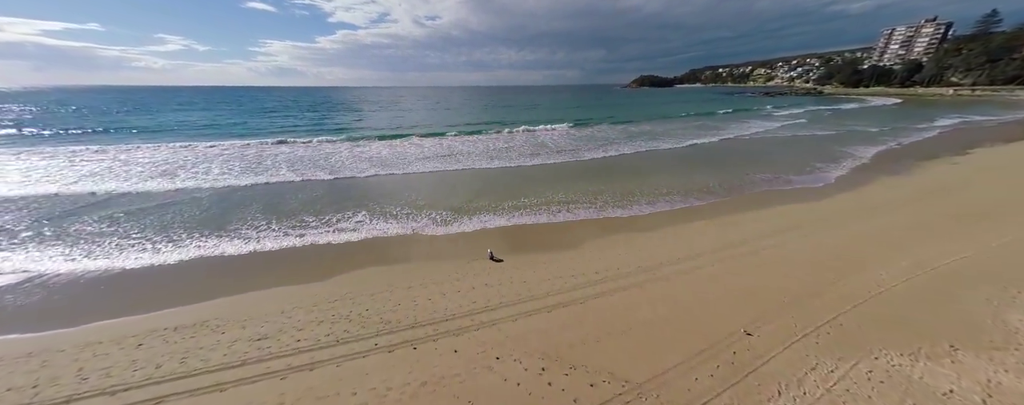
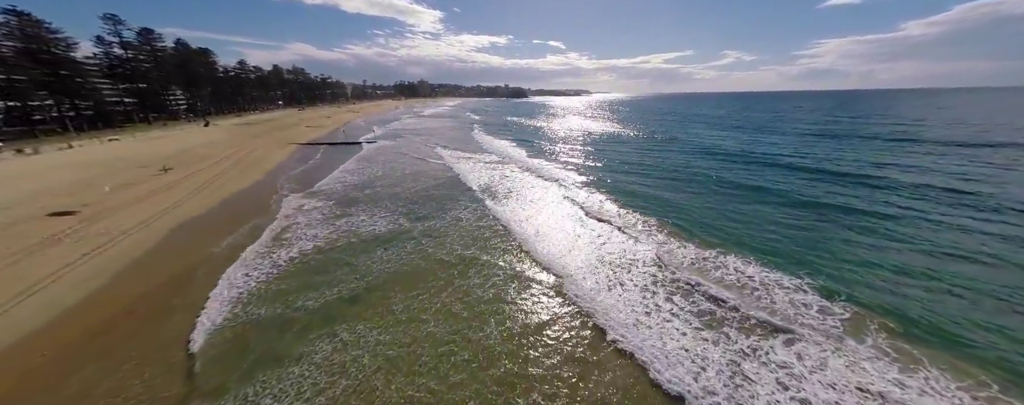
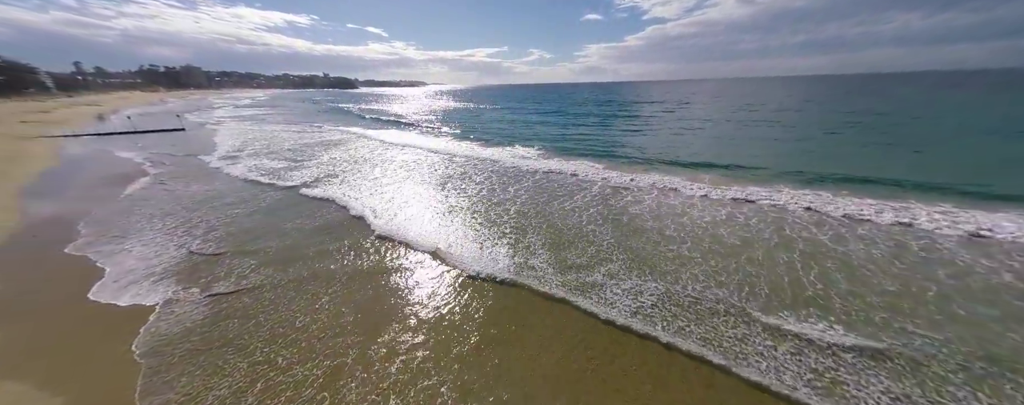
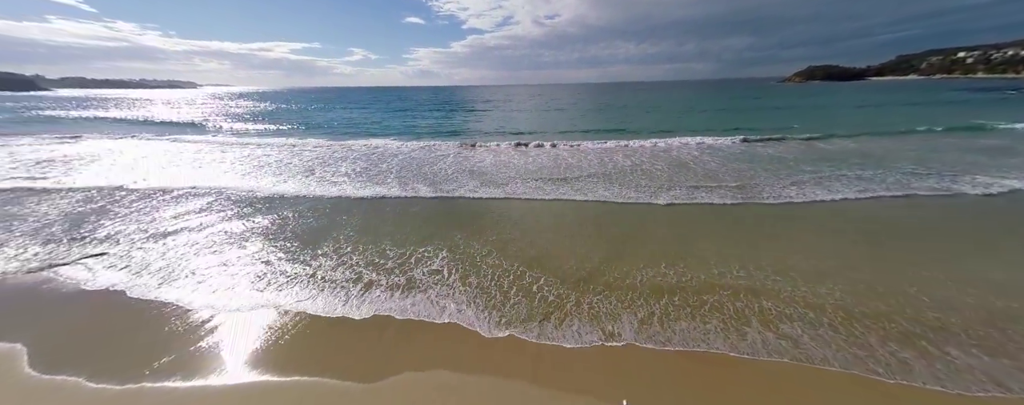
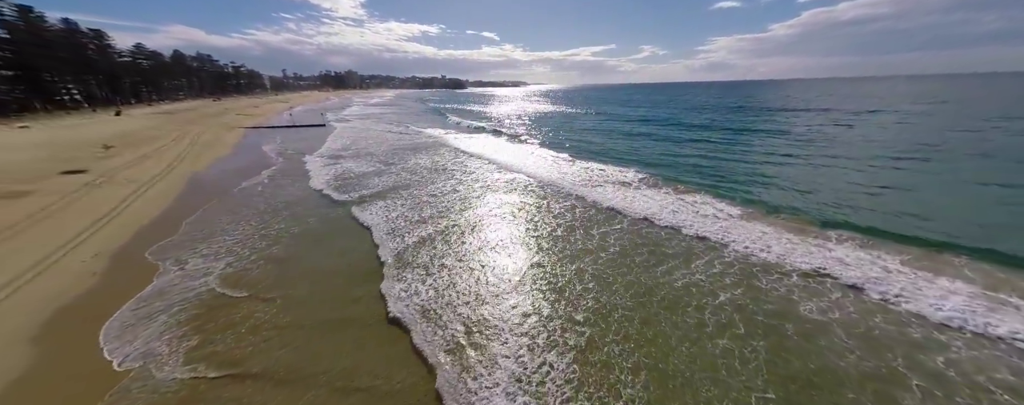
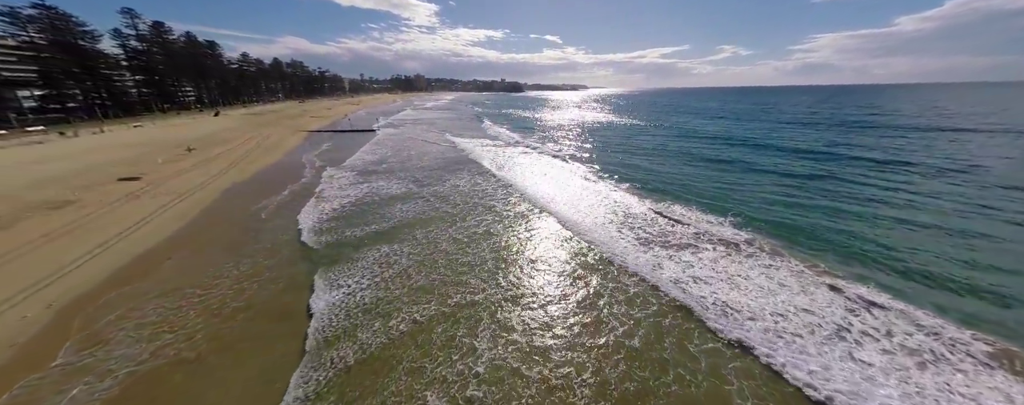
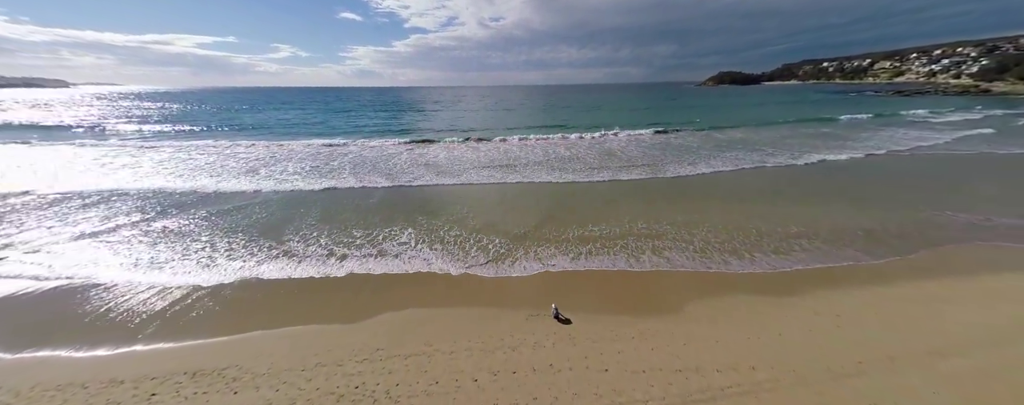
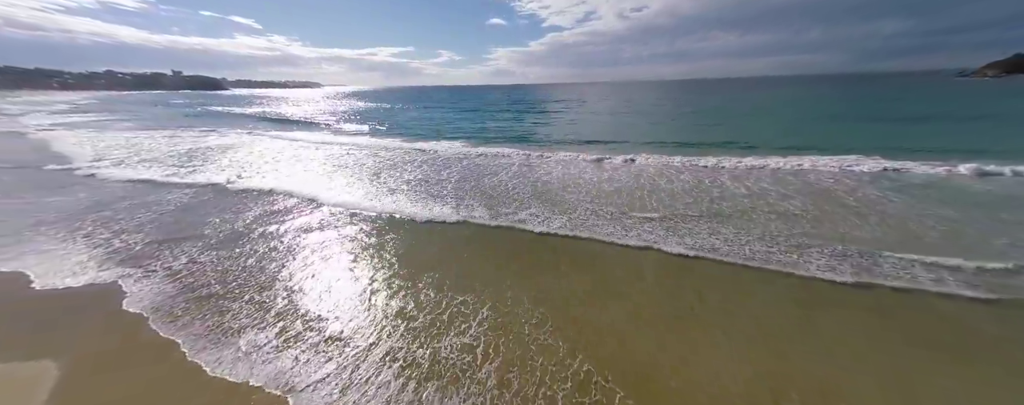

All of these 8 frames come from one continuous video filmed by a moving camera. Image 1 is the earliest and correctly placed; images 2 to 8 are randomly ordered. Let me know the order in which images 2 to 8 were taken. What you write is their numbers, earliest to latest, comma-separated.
7, 4, 8, 3, 5, 6, 2
